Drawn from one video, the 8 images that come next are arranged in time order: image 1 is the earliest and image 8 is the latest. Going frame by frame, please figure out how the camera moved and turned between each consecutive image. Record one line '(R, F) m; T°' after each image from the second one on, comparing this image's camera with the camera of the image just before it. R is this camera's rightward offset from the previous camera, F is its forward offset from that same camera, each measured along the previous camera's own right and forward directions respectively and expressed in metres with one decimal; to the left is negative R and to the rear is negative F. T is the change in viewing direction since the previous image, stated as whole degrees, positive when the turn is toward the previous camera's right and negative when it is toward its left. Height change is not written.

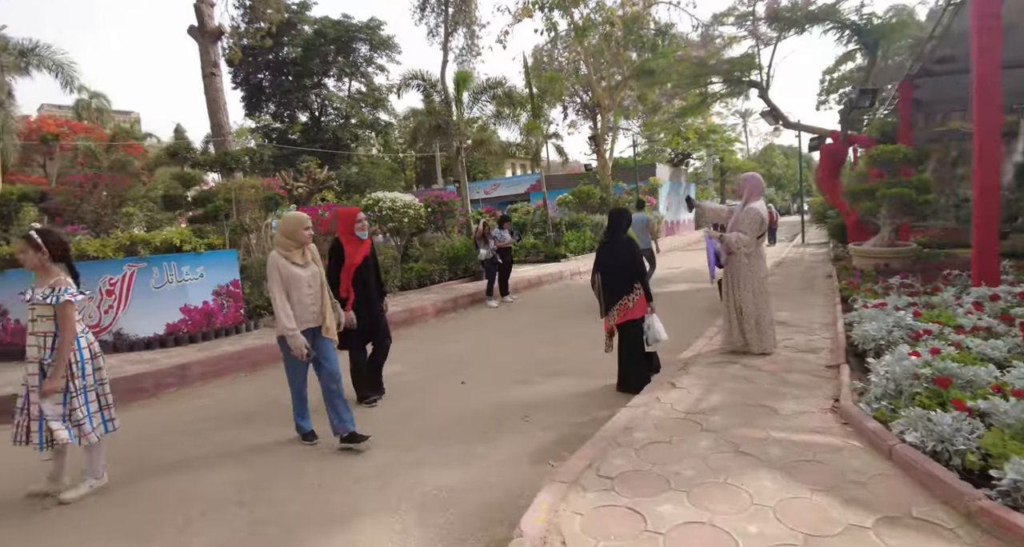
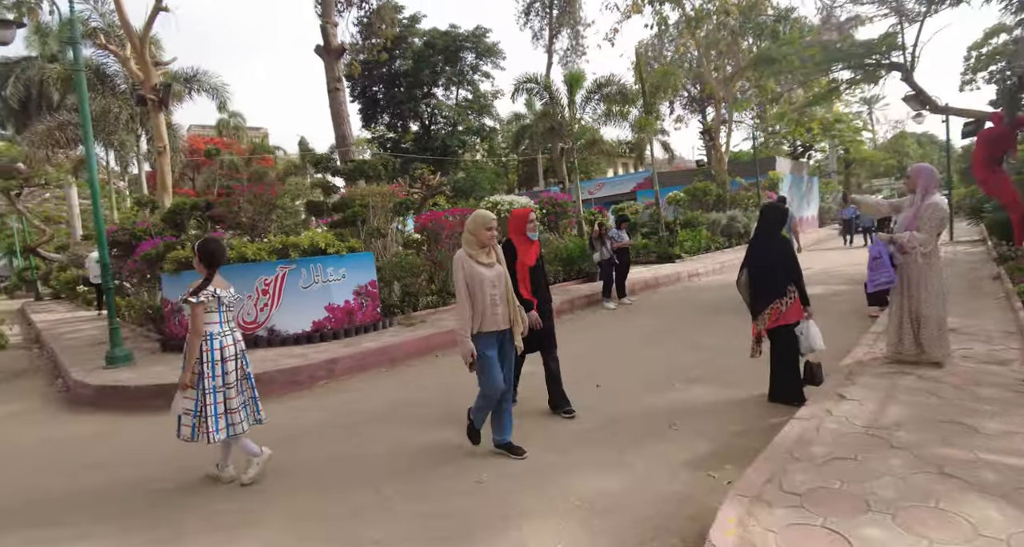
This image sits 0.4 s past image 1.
(-0.4, 0.0) m; -10°
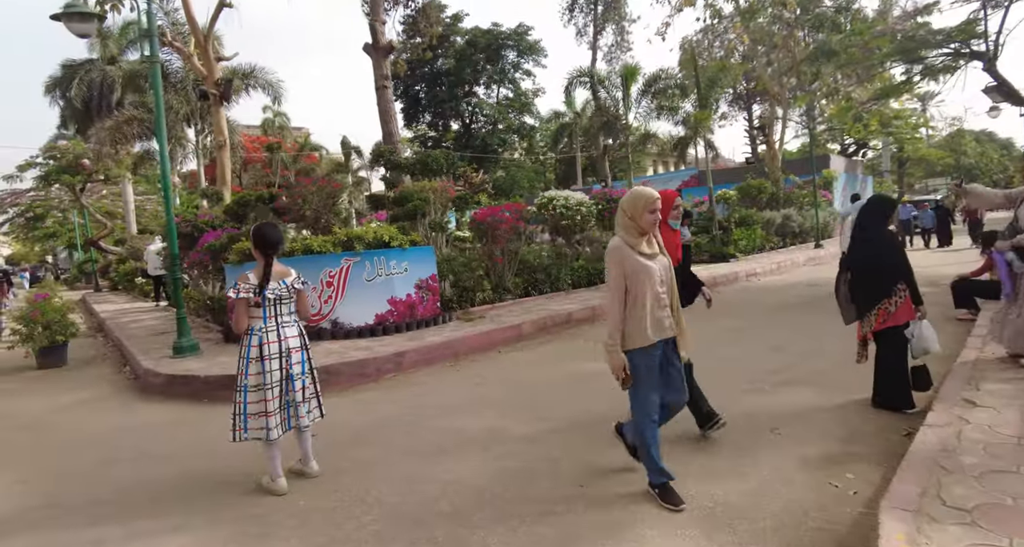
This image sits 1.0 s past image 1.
(-0.4, +0.2) m; -3°
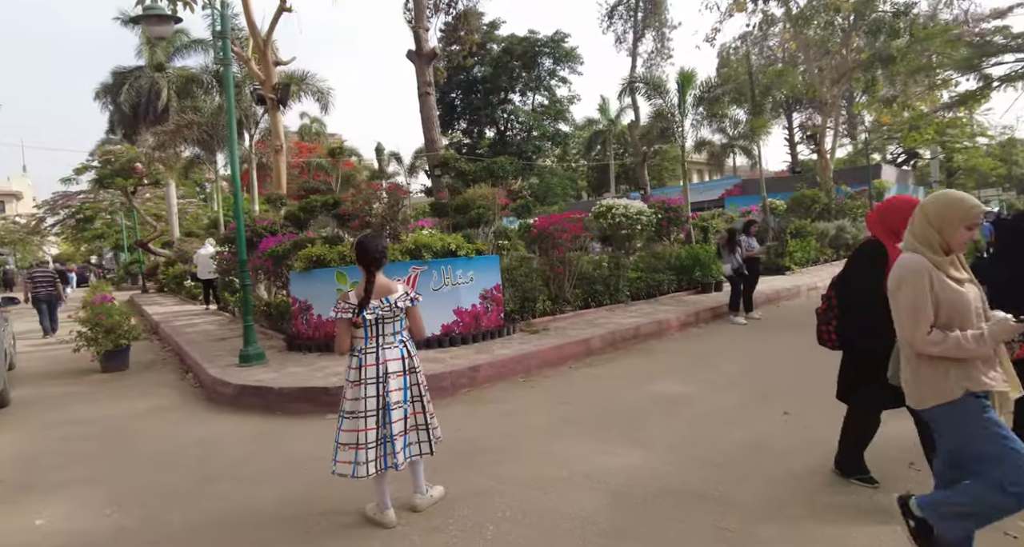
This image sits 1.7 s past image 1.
(-0.6, +0.3) m; -3°
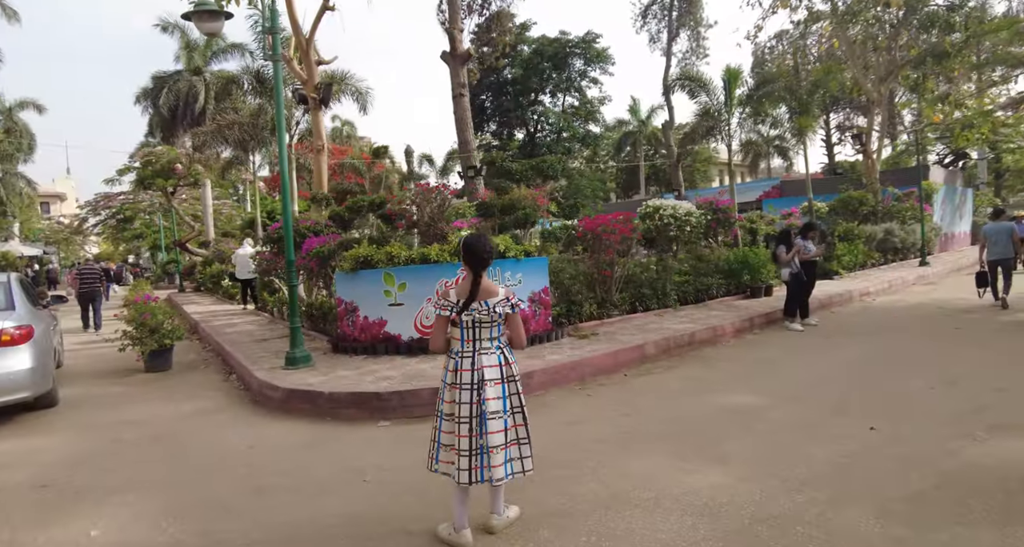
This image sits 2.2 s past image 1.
(-0.3, +0.3) m; -3°
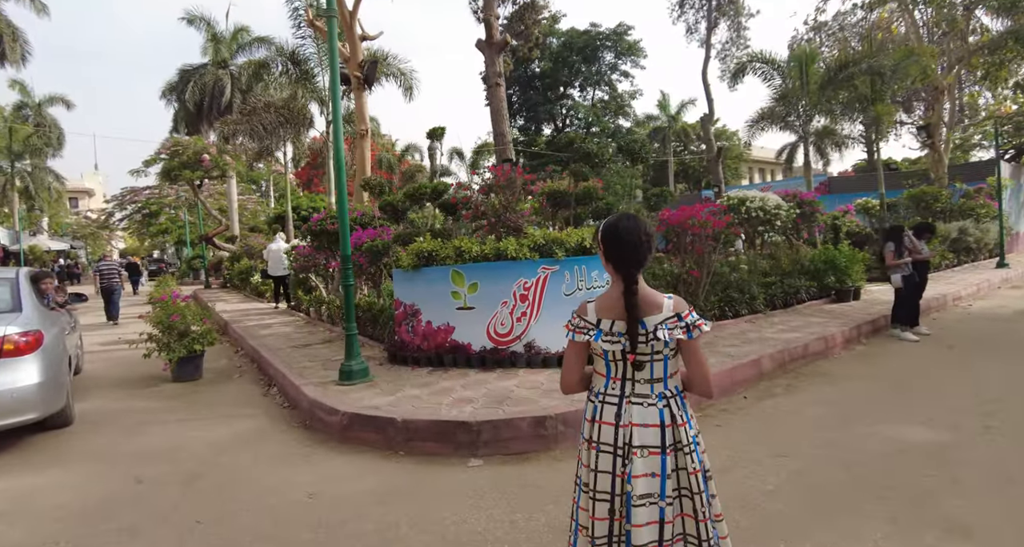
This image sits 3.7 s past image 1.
(-0.8, +1.1) m; -2°
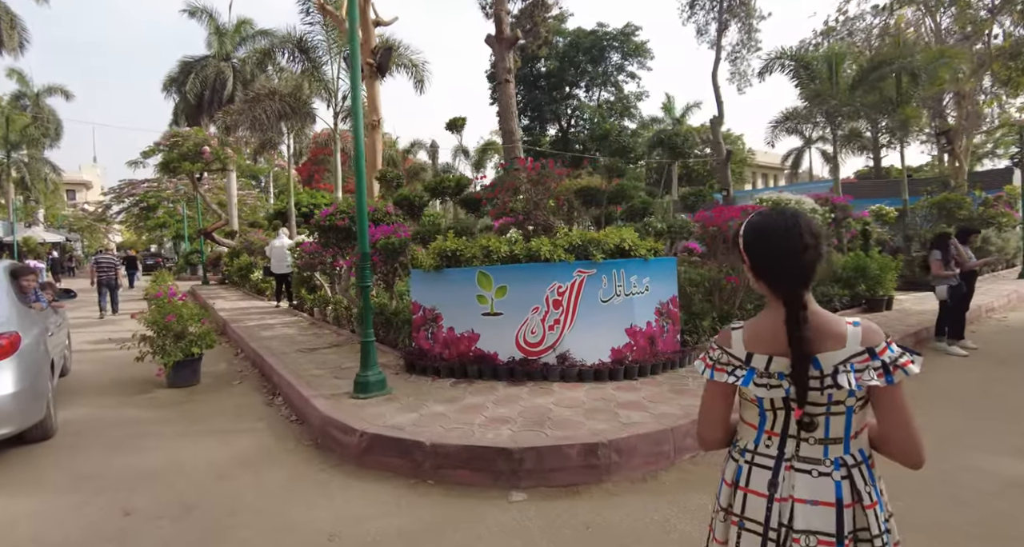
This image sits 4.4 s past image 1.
(-0.3, +0.5) m; 0°
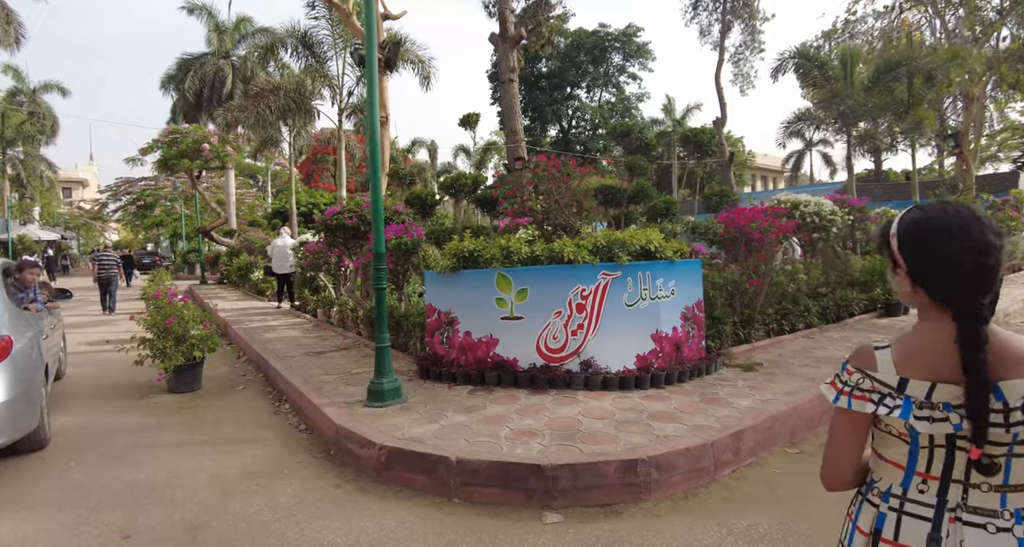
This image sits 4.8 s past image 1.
(-0.2, +0.3) m; 0°
